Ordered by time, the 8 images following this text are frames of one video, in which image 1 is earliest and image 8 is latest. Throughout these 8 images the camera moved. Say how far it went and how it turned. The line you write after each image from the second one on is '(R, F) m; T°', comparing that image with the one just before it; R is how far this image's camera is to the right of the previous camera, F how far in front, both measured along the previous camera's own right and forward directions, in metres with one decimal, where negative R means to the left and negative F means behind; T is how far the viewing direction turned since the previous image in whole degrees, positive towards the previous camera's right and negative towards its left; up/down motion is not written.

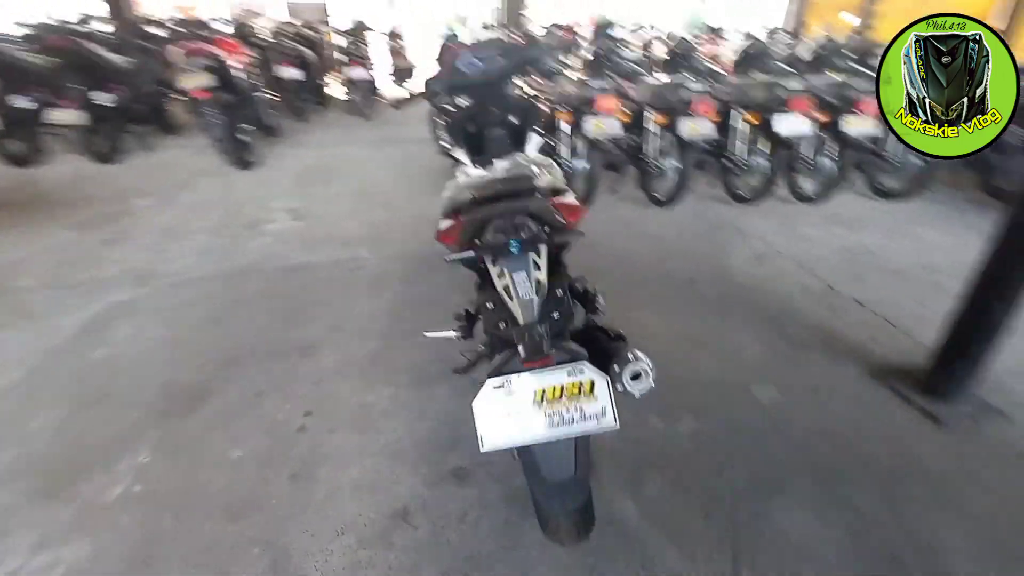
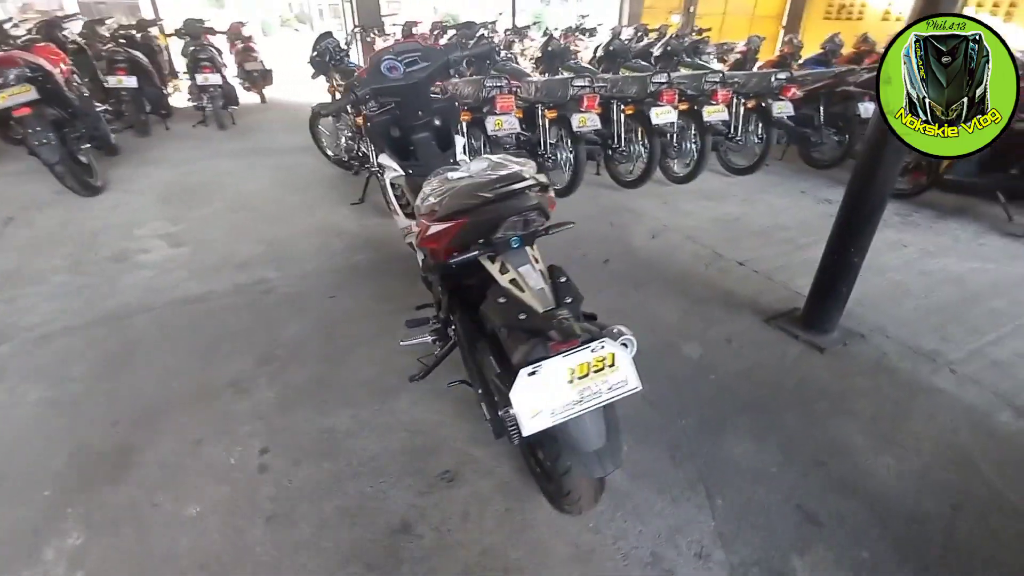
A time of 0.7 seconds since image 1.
(-0.3, 0.0) m; +14°
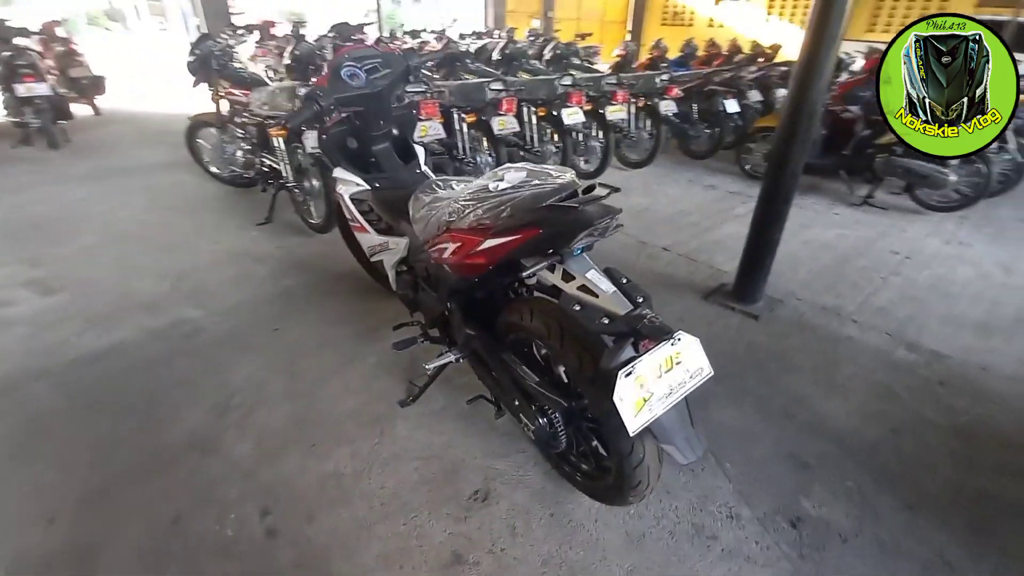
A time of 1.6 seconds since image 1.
(-0.4, +0.1) m; +14°
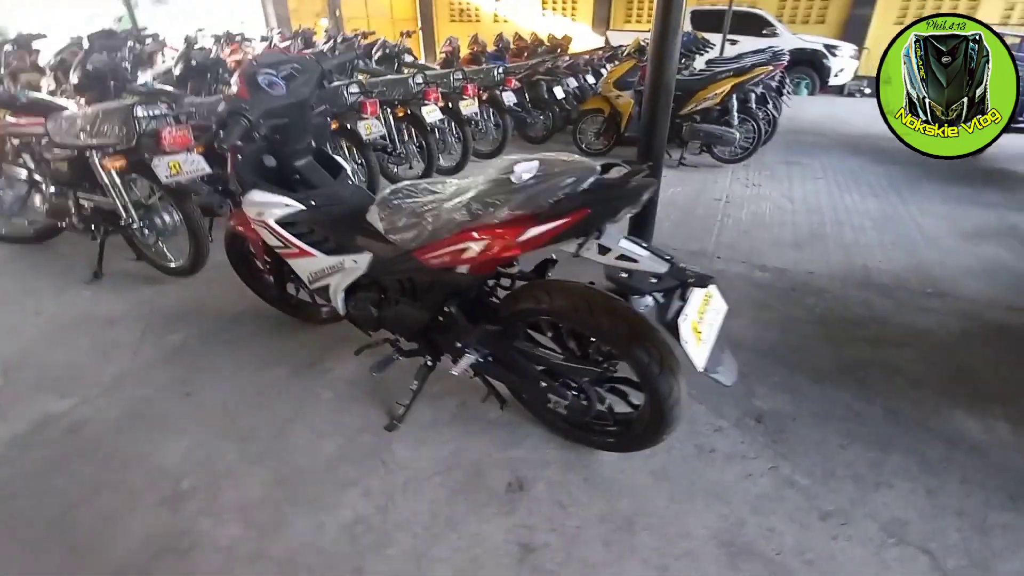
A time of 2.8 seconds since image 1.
(-0.5, 0.0) m; +19°
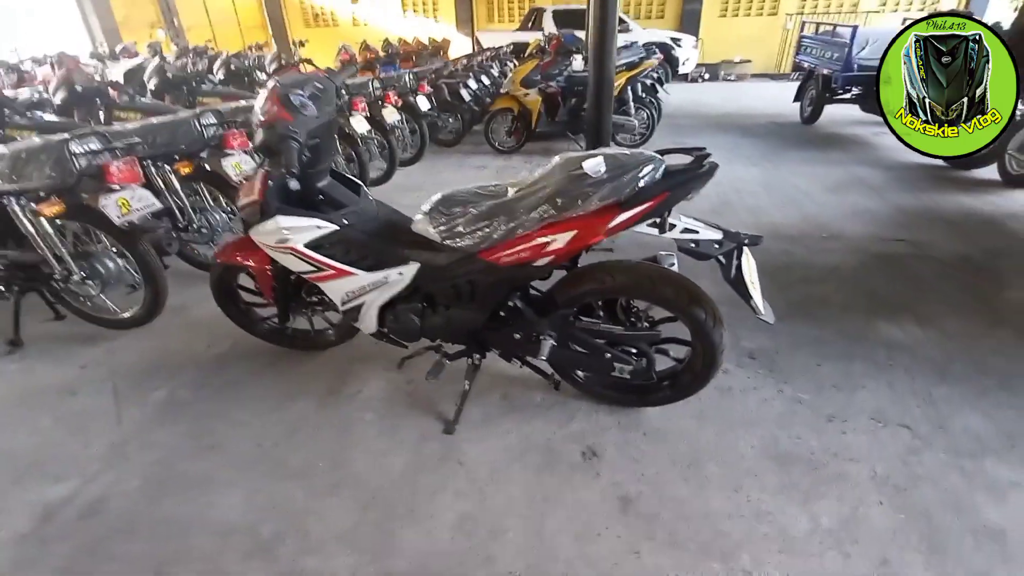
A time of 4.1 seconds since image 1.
(-0.6, -0.1) m; +13°
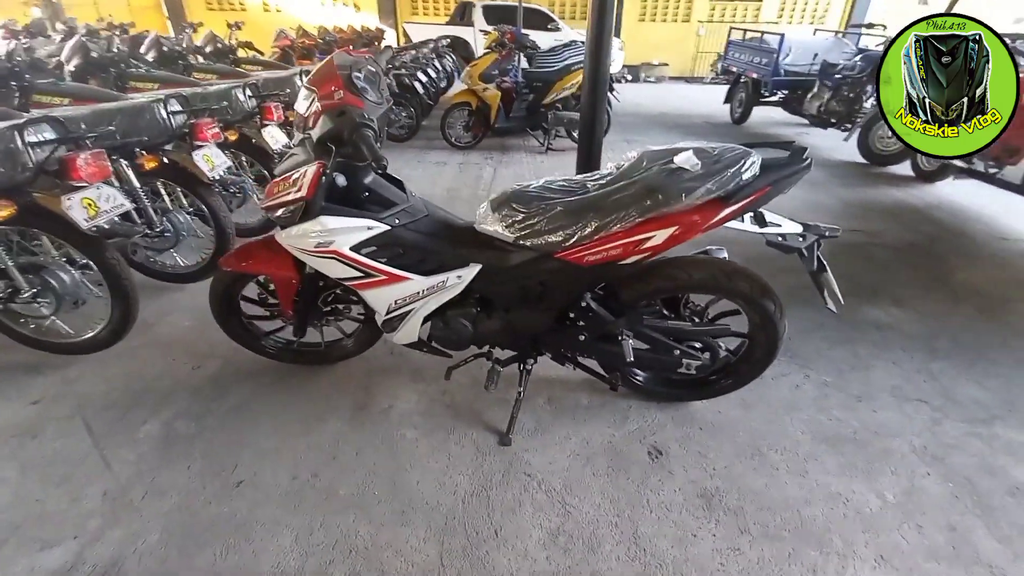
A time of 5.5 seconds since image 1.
(-0.5, +0.1) m; +9°
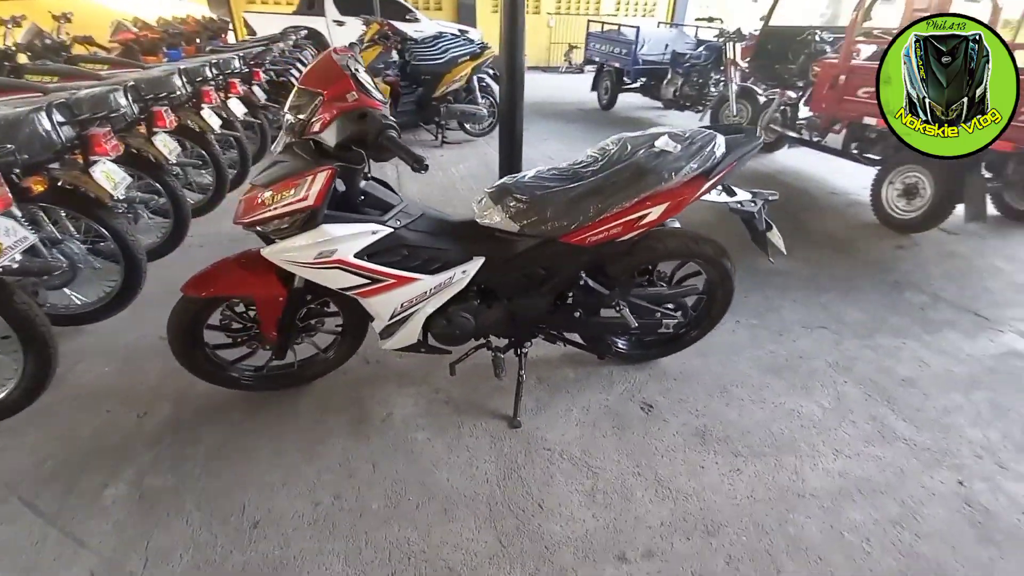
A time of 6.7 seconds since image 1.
(-0.4, 0.0) m; +14°
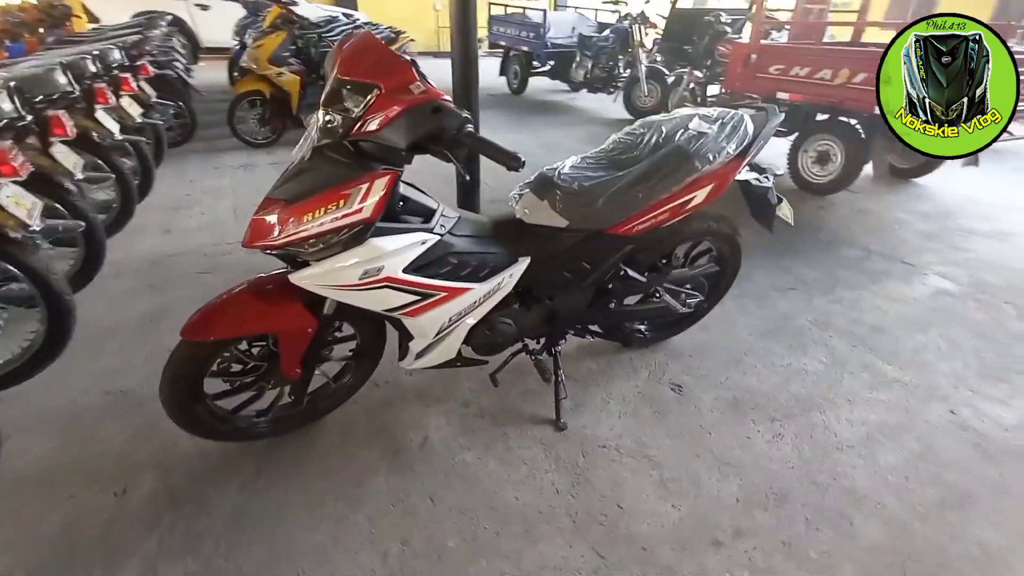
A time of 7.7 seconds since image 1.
(-0.5, +0.2) m; +11°
